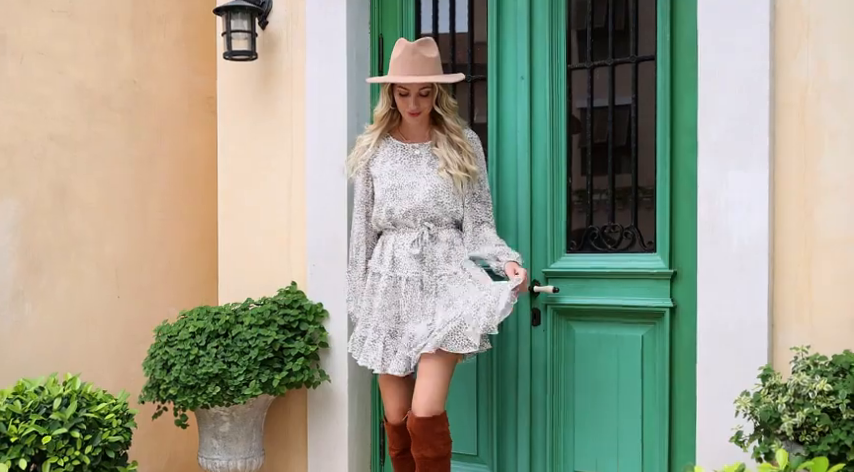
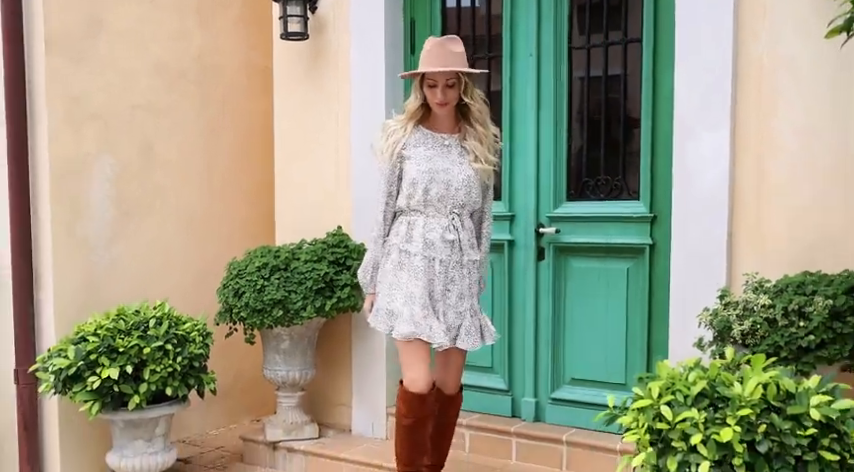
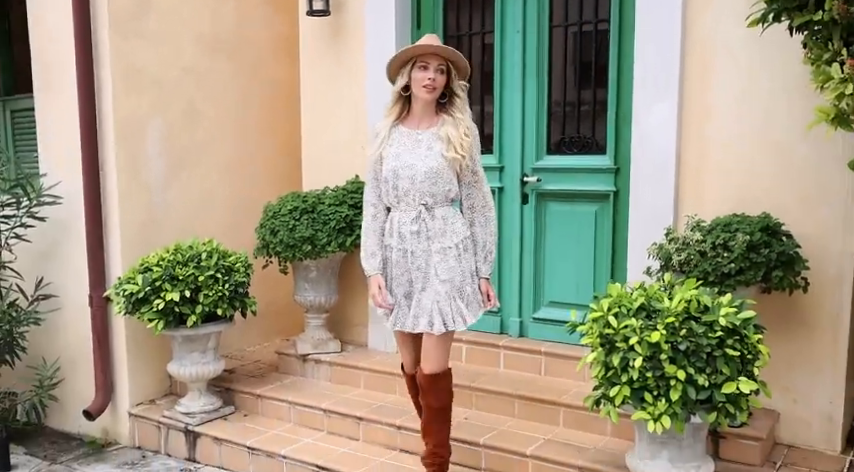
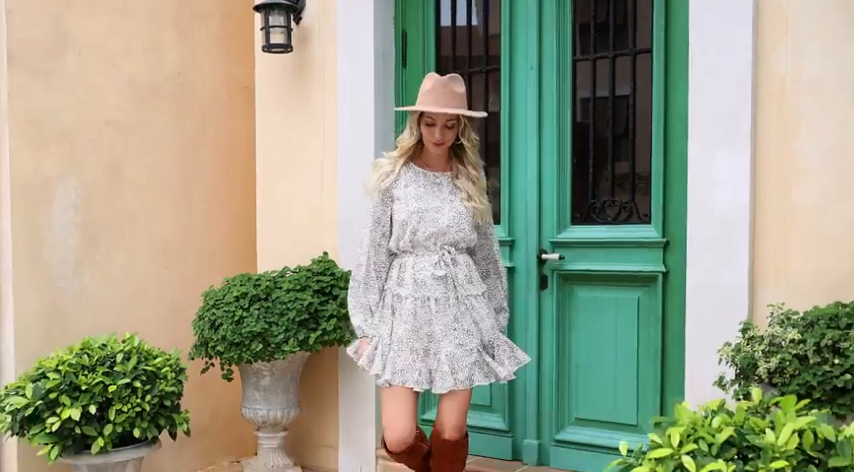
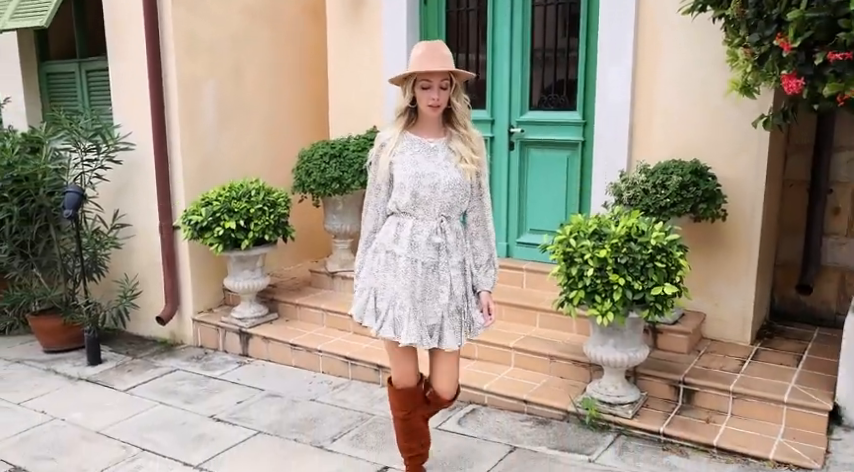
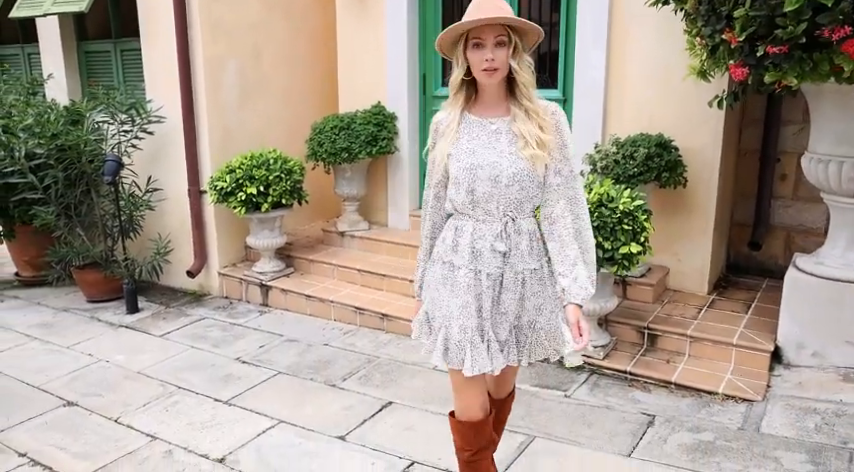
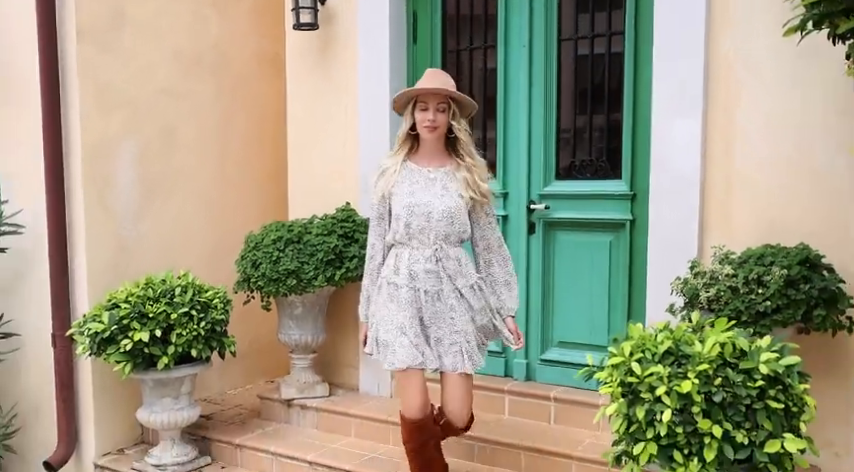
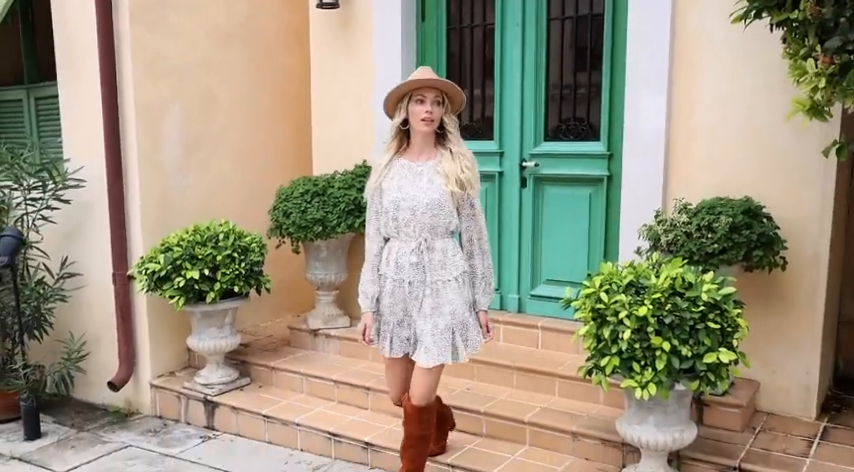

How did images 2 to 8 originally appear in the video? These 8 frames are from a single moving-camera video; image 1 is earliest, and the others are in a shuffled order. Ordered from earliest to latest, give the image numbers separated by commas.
4, 2, 7, 3, 8, 5, 6
